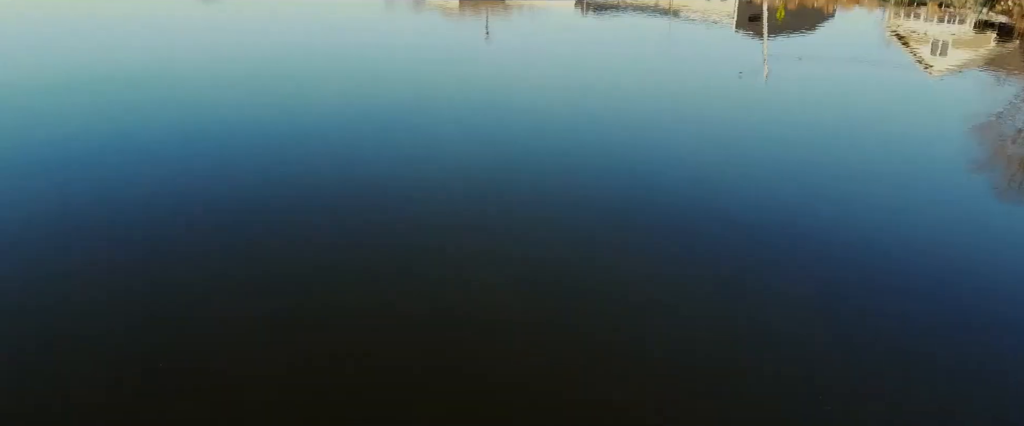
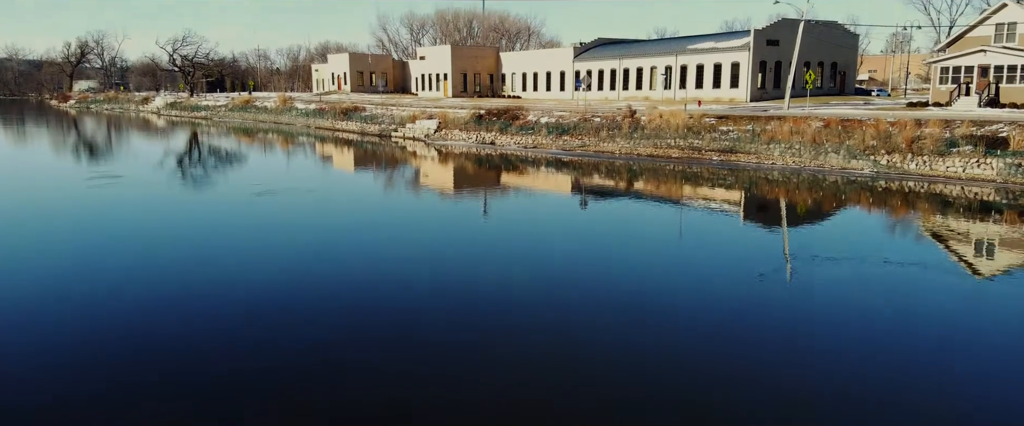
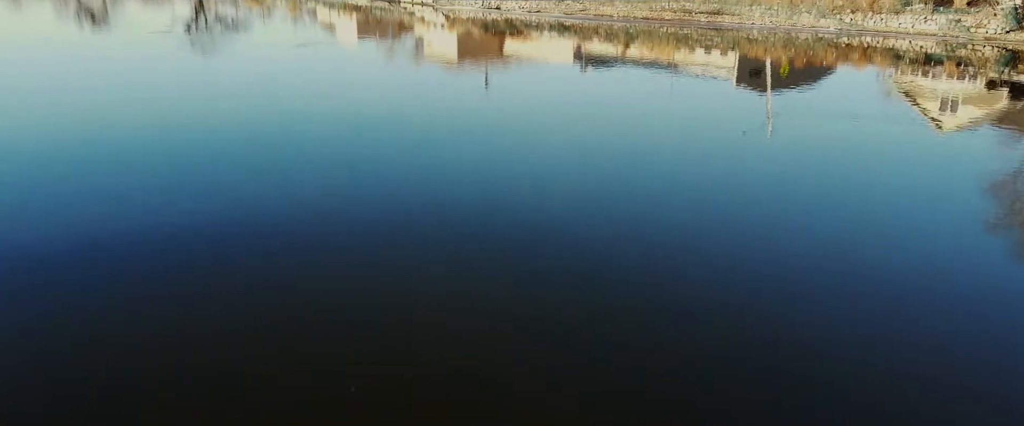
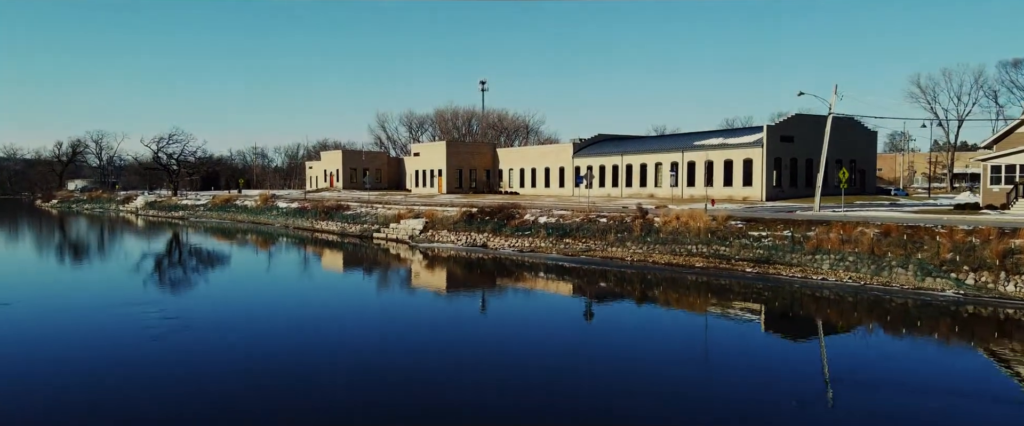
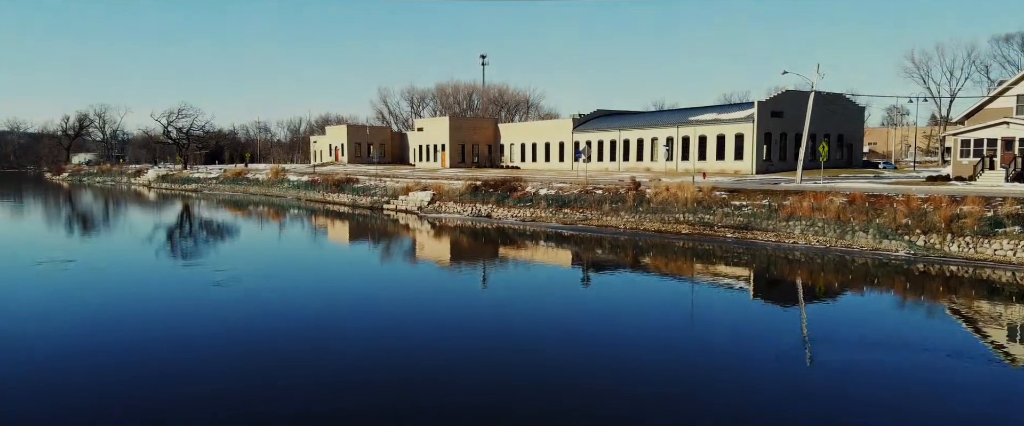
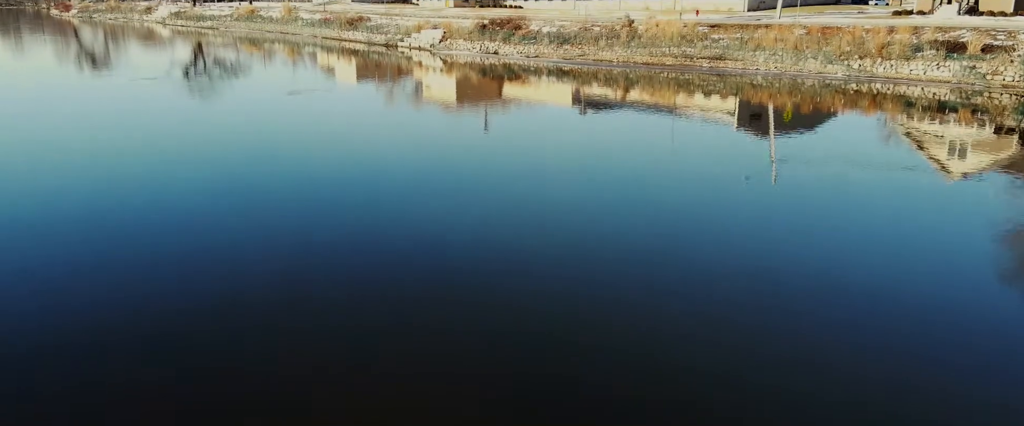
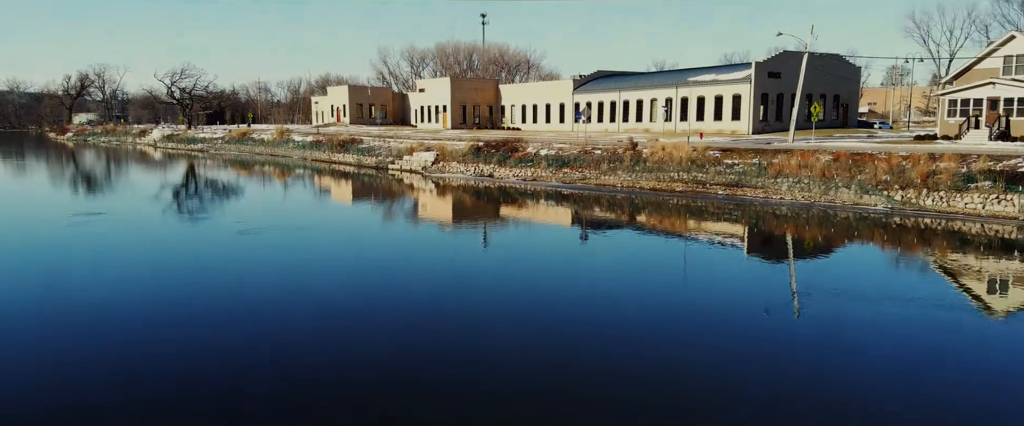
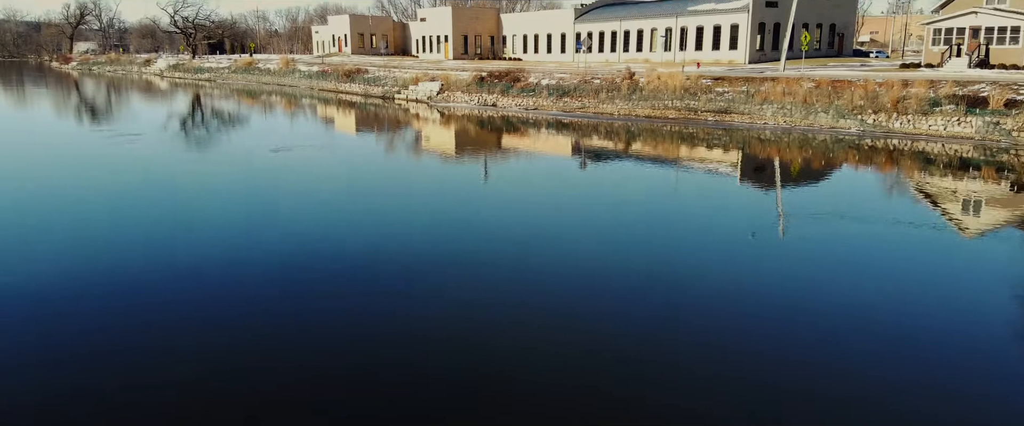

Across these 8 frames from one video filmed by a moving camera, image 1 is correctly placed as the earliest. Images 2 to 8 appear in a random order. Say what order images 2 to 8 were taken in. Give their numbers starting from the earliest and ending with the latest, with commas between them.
3, 6, 8, 2, 7, 5, 4
